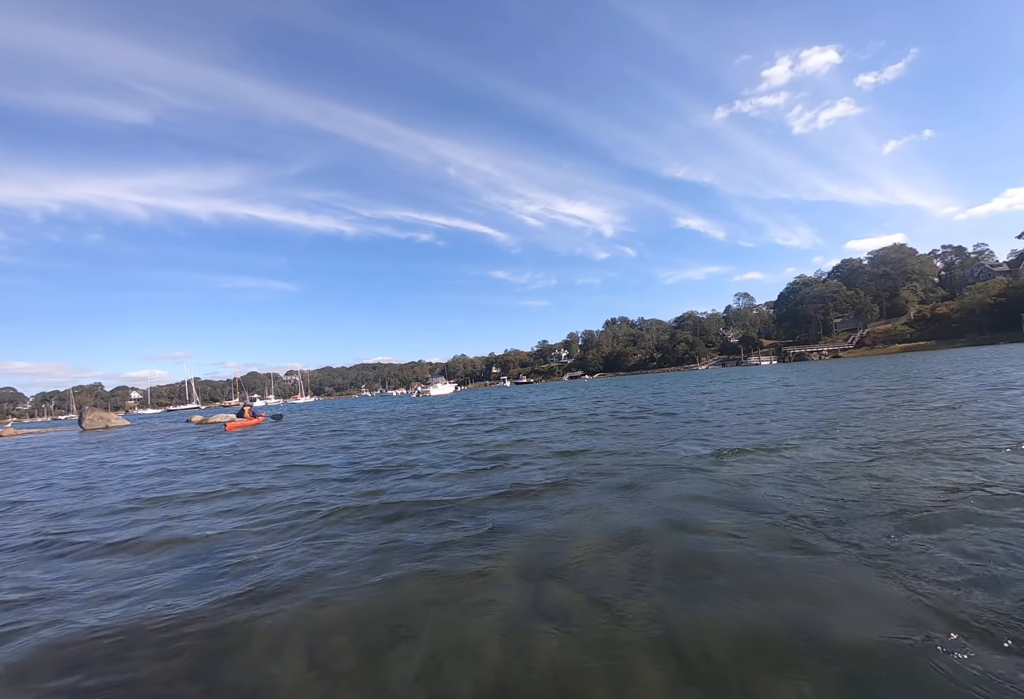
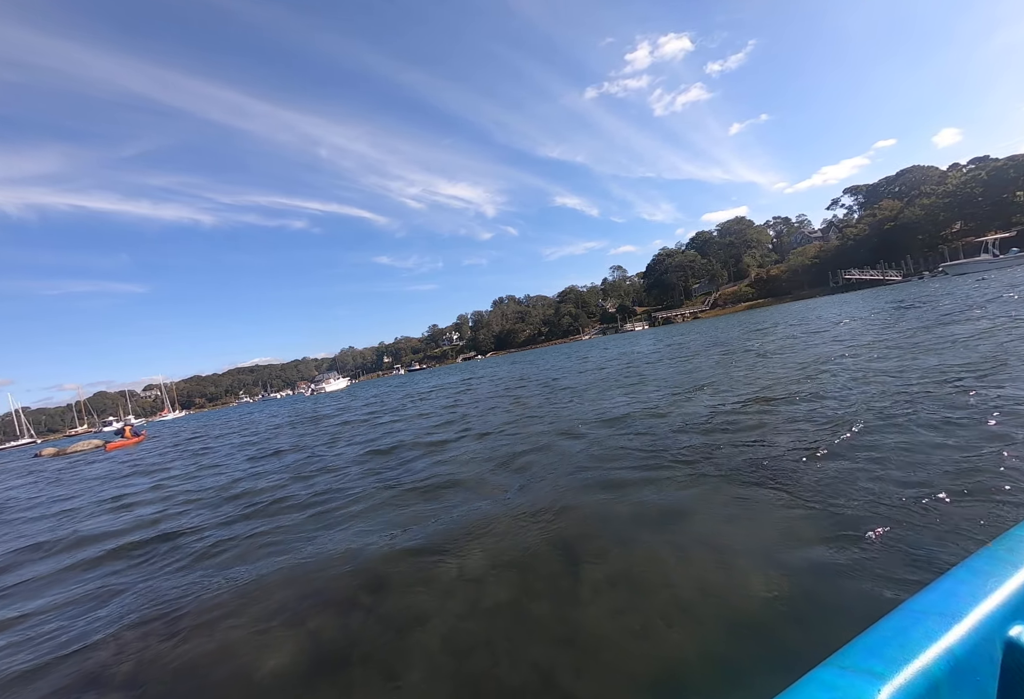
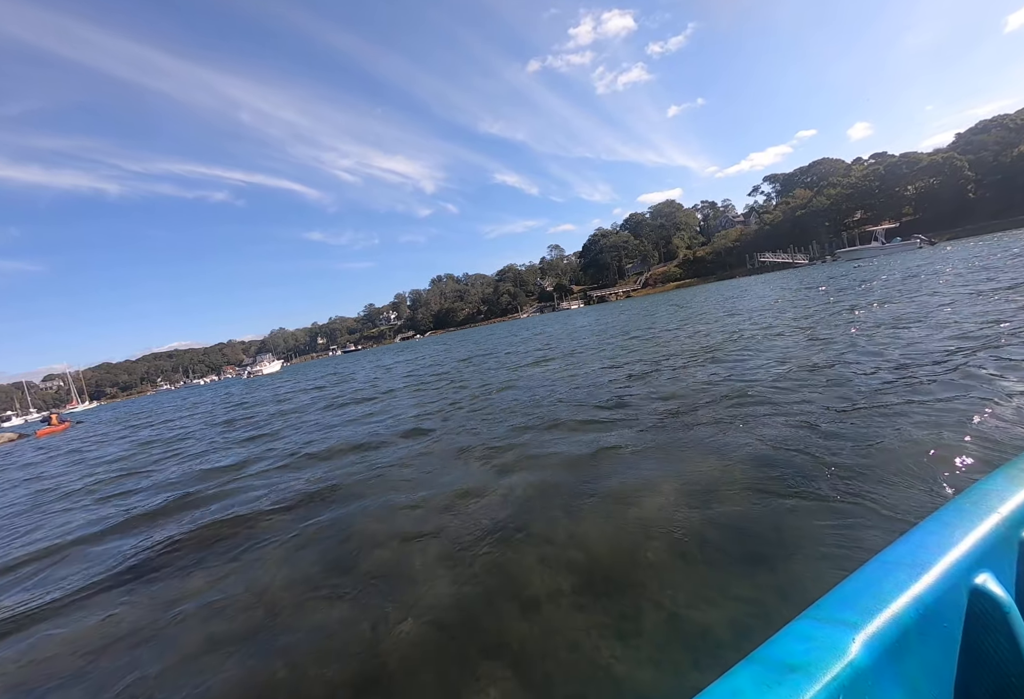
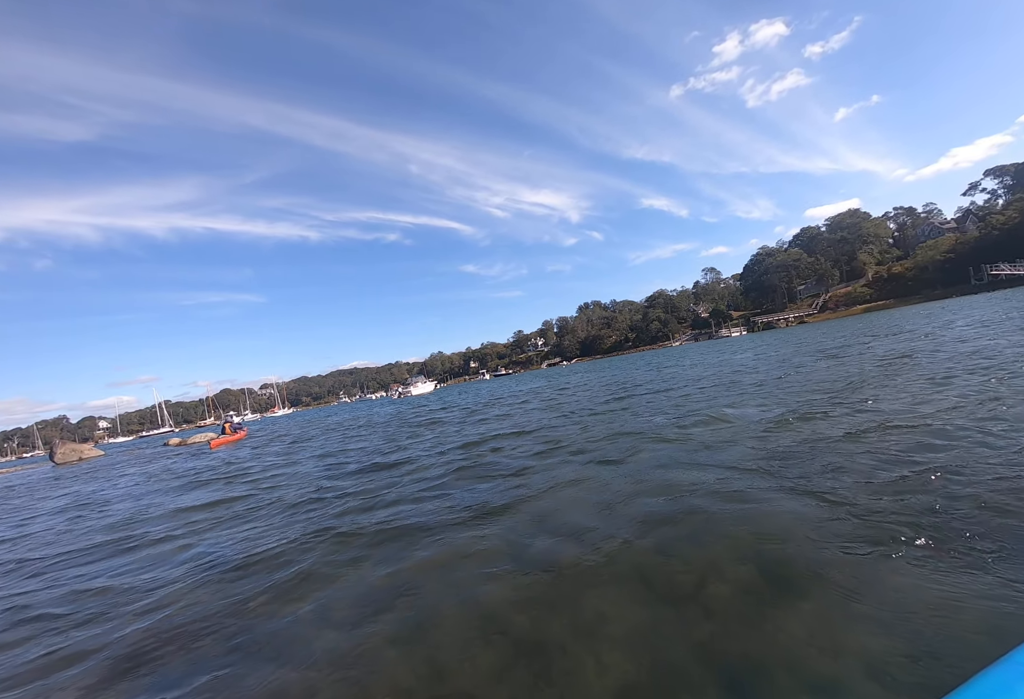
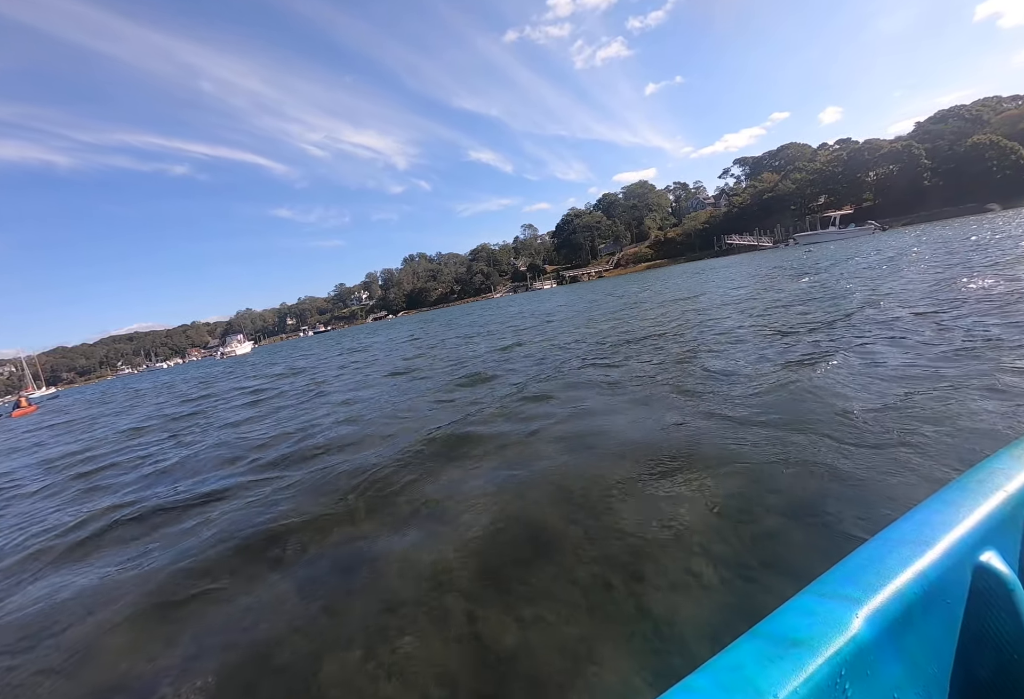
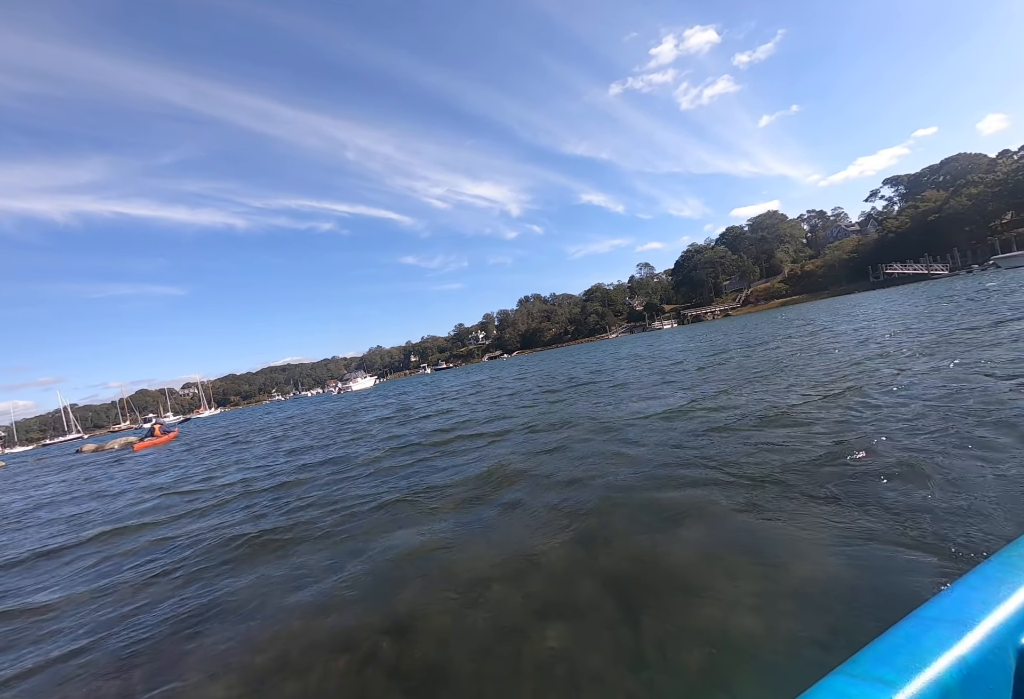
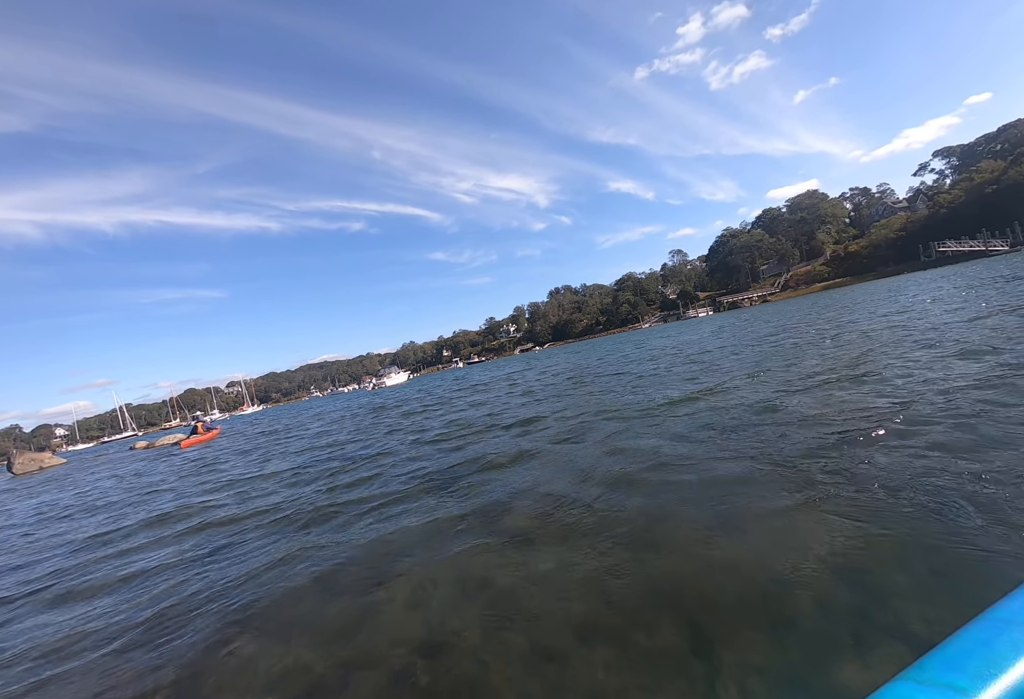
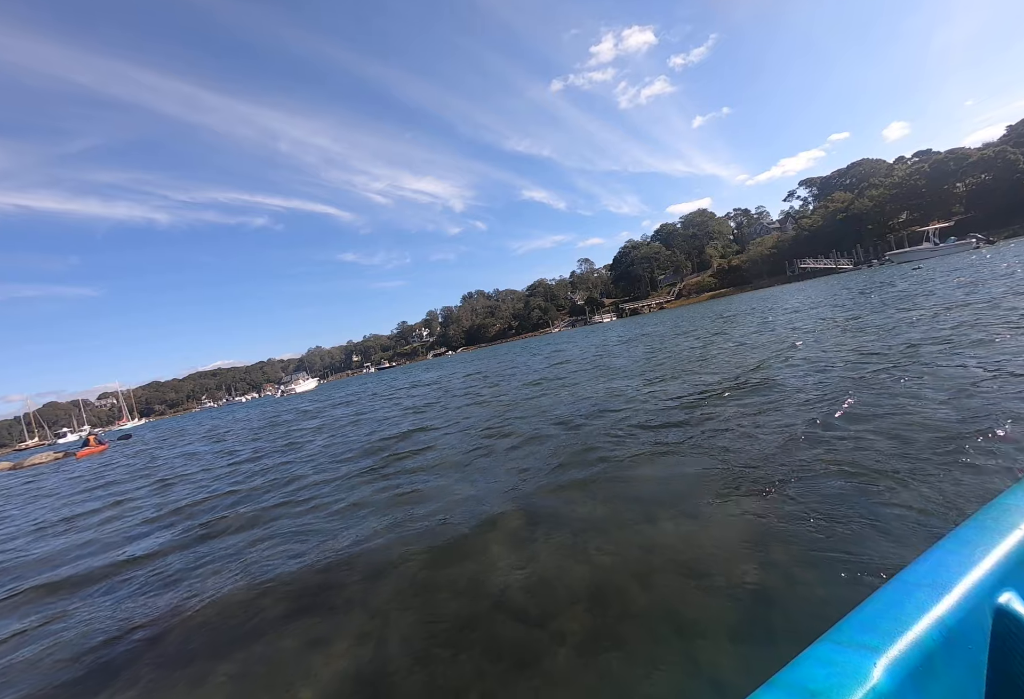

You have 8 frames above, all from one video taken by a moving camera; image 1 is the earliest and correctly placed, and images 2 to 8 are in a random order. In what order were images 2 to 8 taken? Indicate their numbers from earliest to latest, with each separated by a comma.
4, 7, 6, 2, 8, 3, 5
